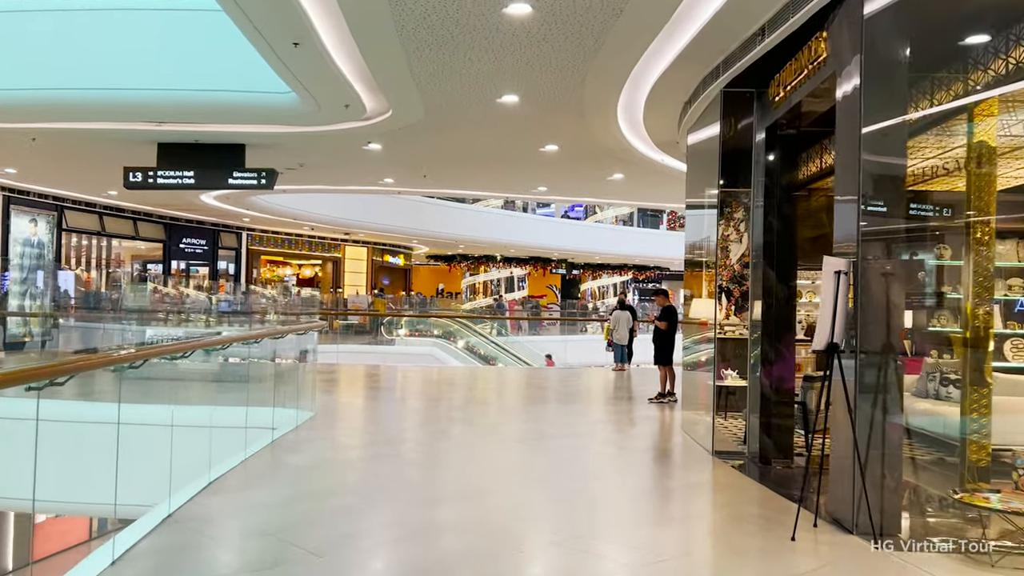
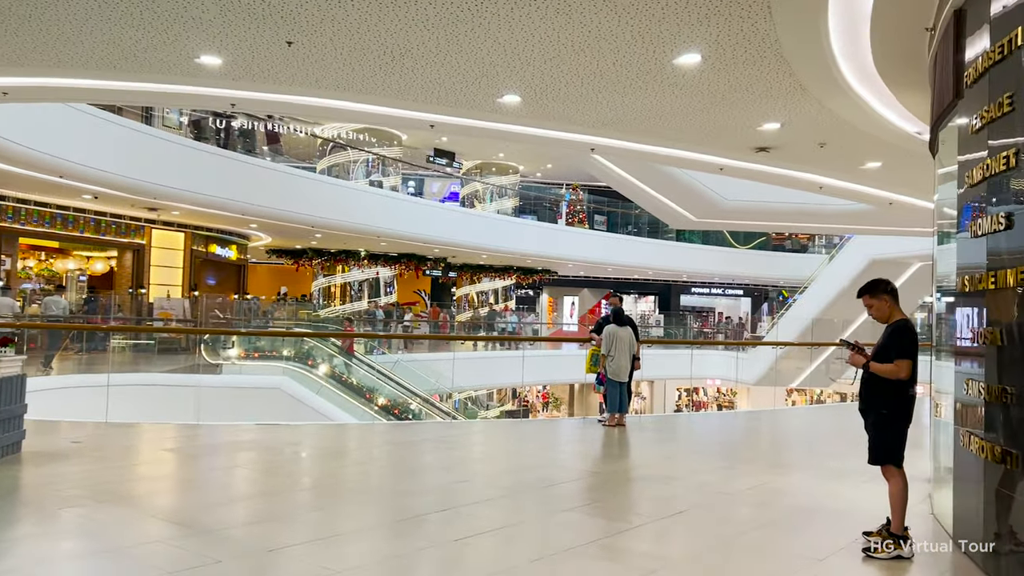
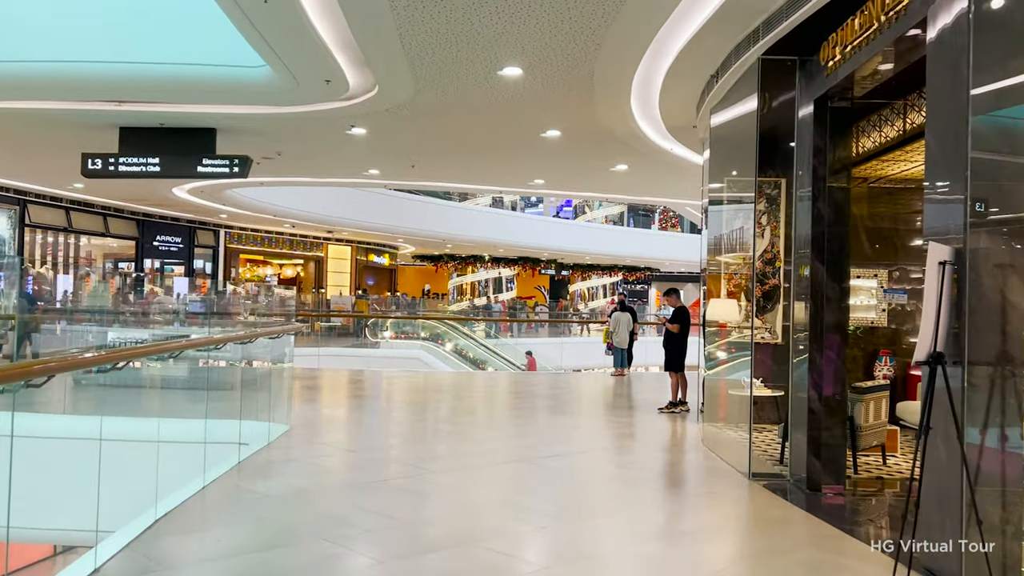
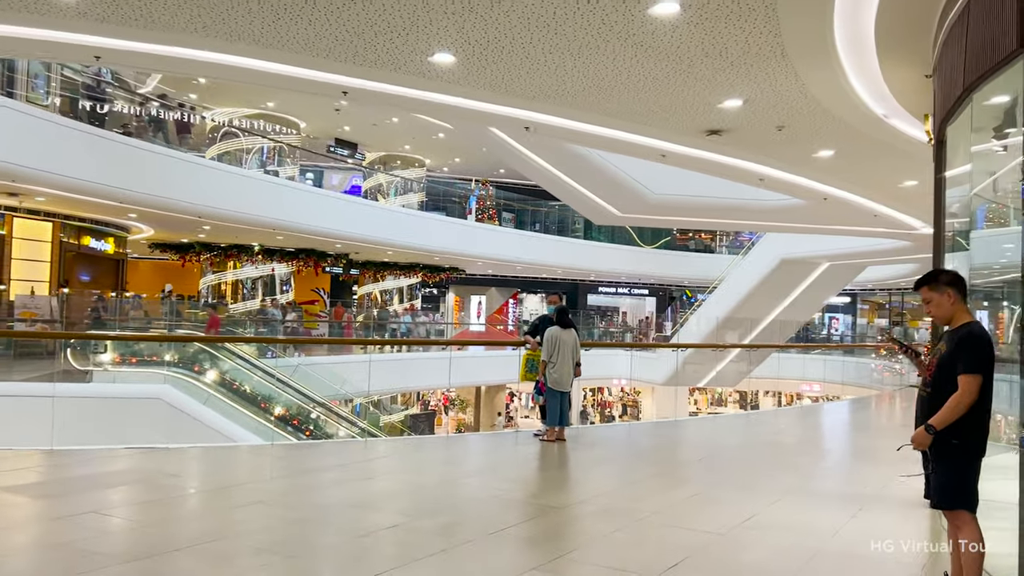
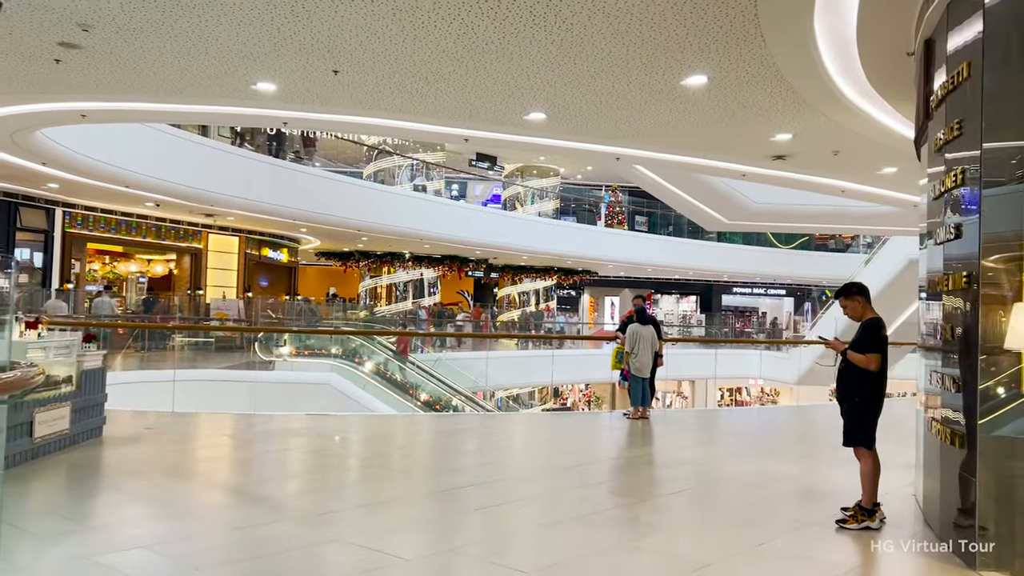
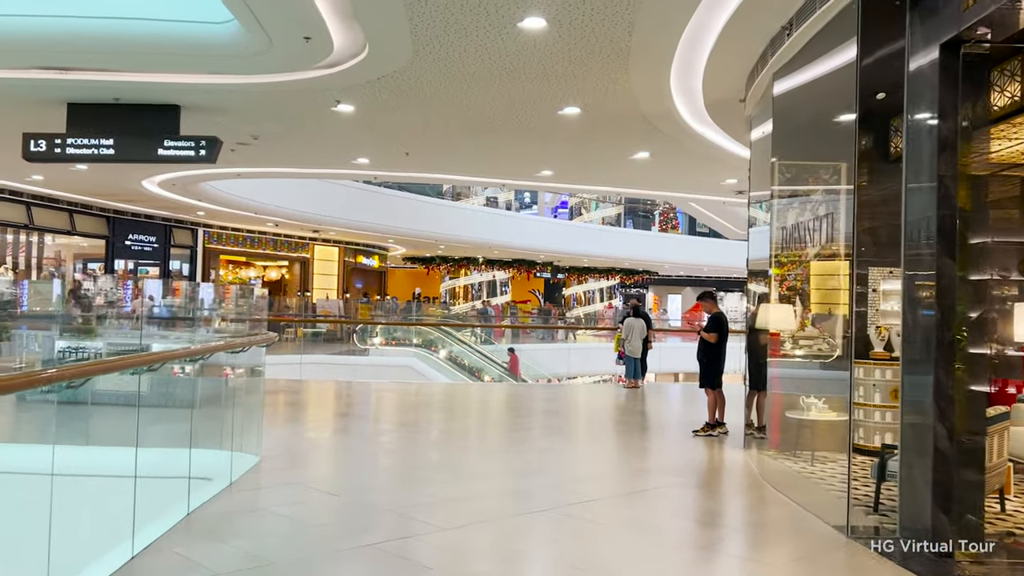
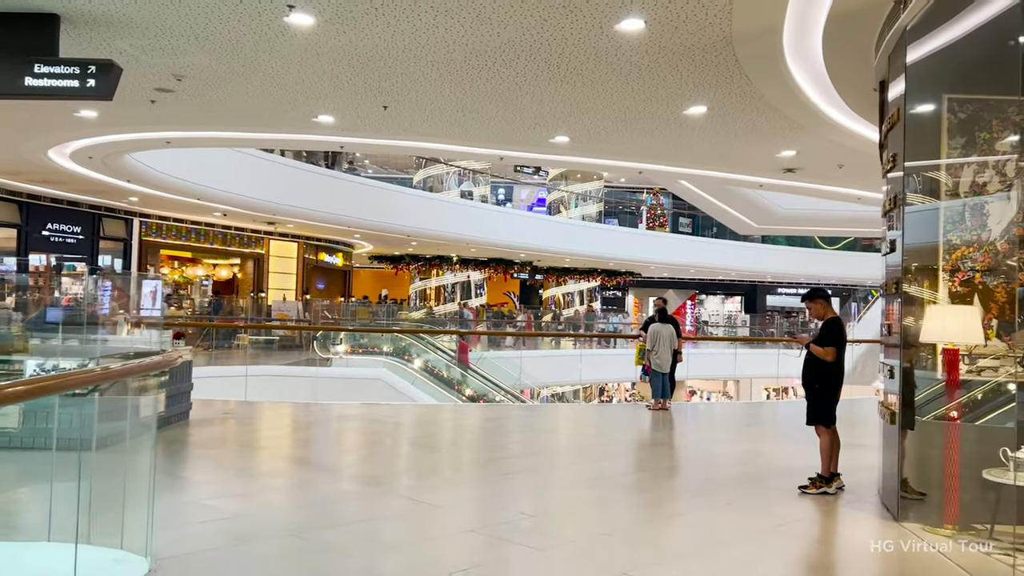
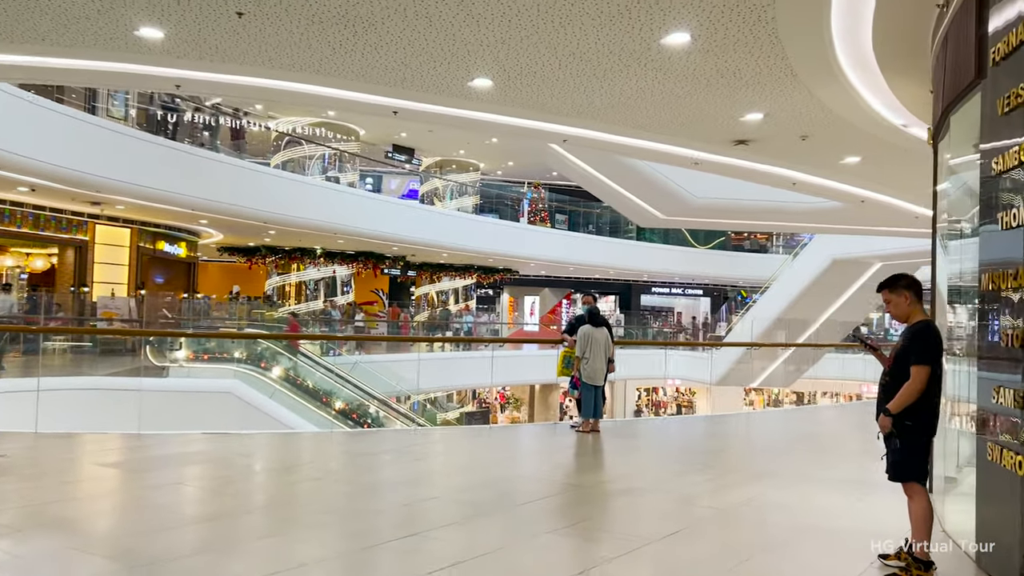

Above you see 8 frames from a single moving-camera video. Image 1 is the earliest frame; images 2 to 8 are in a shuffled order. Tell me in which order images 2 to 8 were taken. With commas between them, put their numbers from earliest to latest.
3, 6, 7, 5, 2, 8, 4
